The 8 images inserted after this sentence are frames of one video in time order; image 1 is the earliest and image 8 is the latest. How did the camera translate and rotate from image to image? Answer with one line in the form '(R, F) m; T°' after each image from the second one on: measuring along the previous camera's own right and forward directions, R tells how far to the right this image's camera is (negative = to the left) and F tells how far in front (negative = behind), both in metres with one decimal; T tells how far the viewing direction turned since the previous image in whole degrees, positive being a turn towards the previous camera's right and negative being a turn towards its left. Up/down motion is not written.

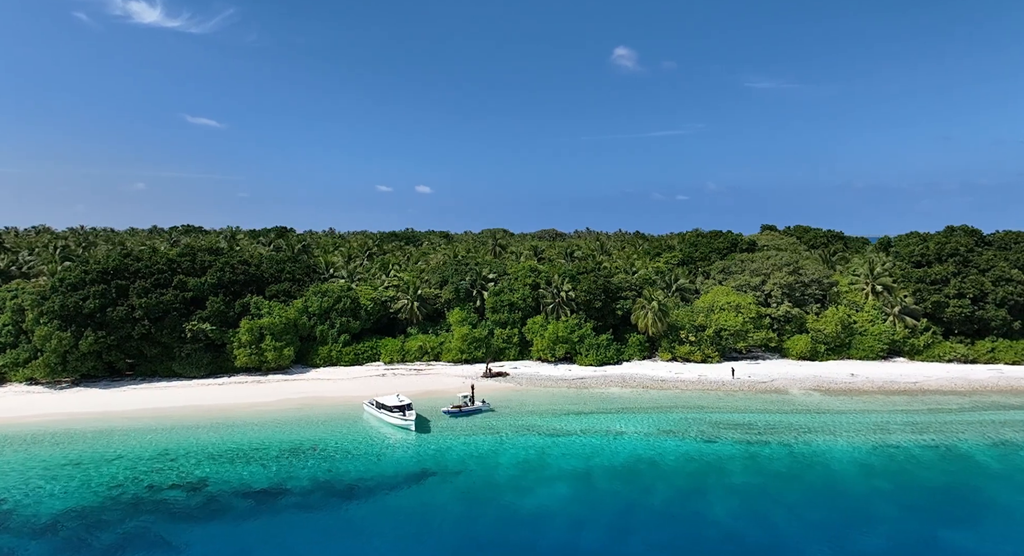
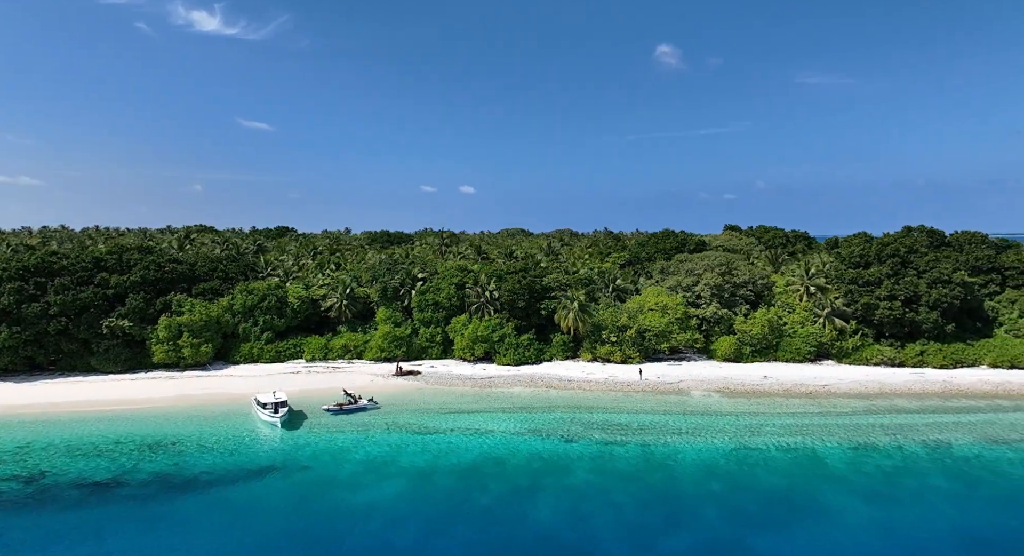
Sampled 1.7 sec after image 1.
(+9.1, -0.1) m; -2°
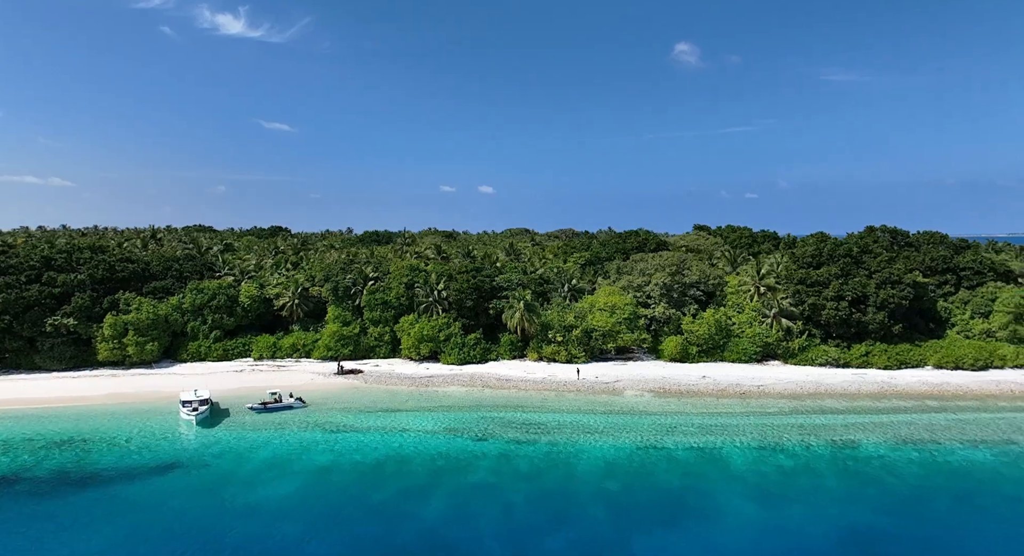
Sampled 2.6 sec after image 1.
(+5.5, -0.1) m; -1°
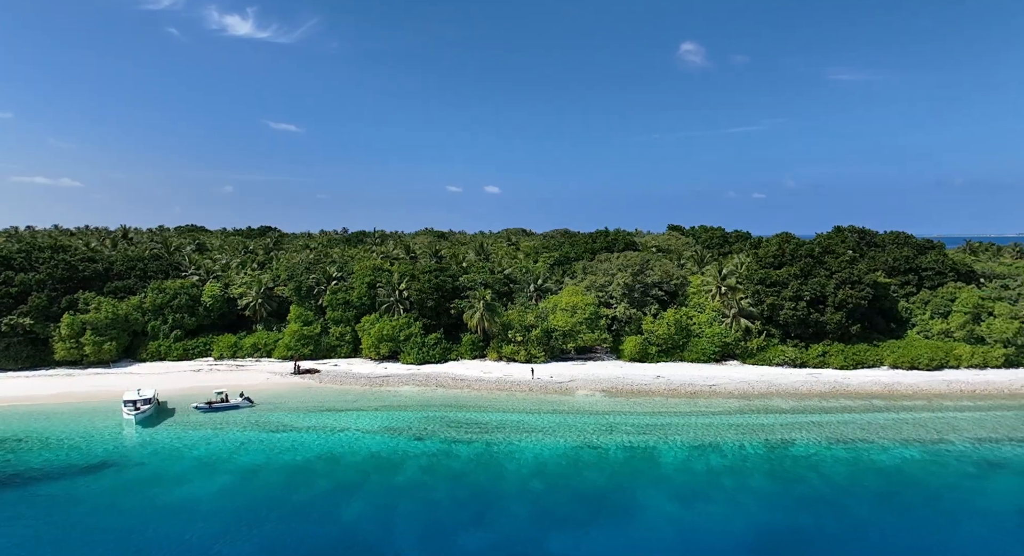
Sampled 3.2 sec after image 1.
(+3.6, -0.1) m; 0°
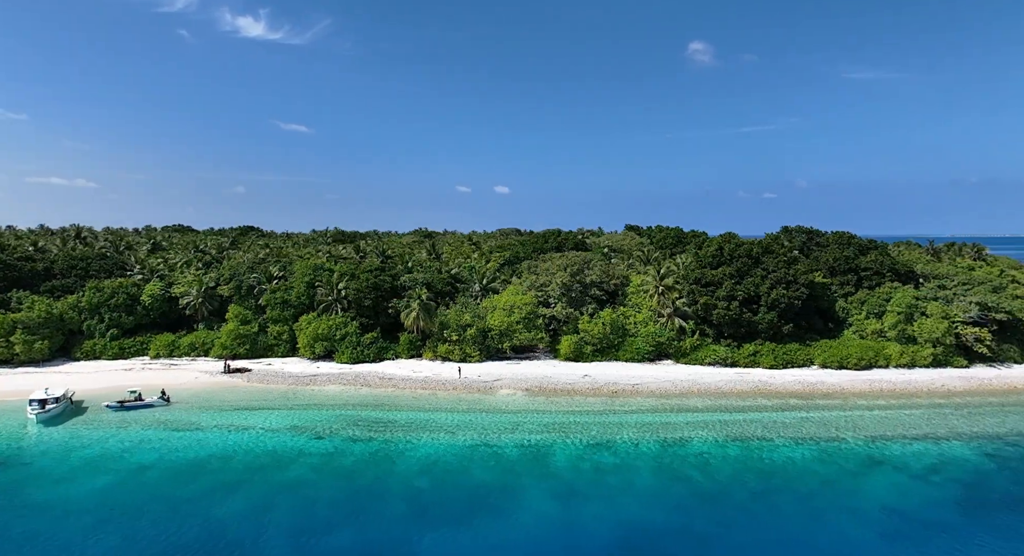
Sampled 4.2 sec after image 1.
(+5.8, -0.2) m; 0°
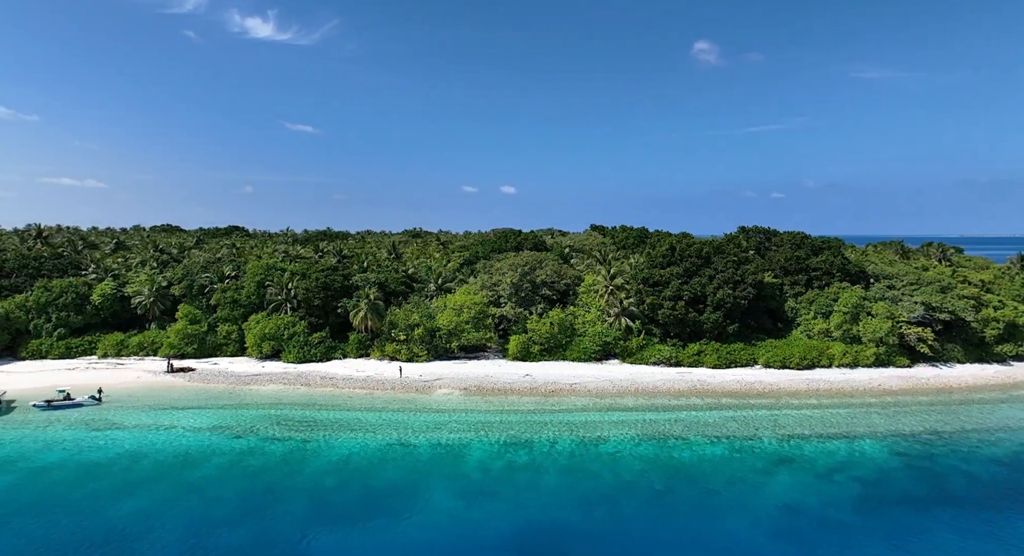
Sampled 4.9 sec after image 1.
(+4.7, -0.2) m; 0°
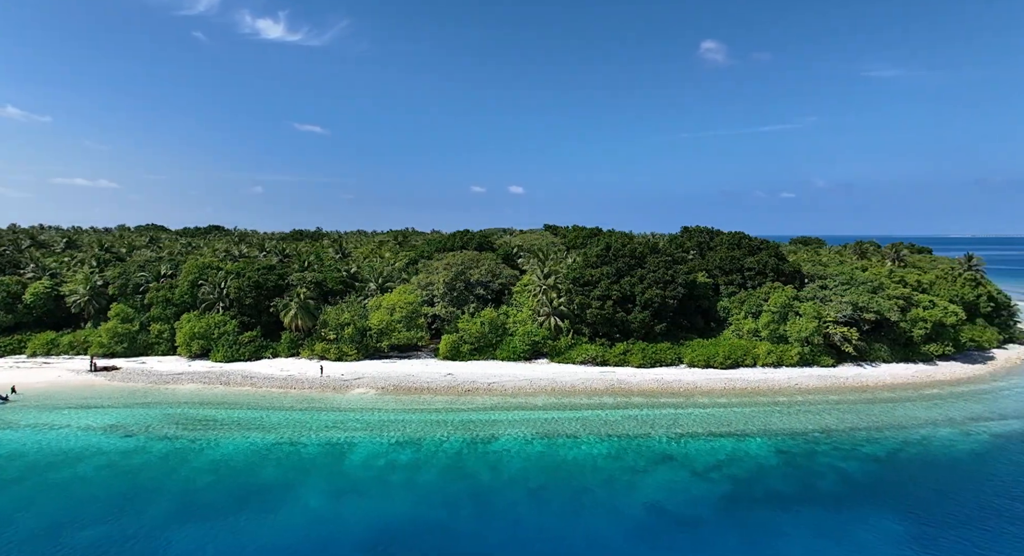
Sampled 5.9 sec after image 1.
(+6.2, -0.2) m; 0°
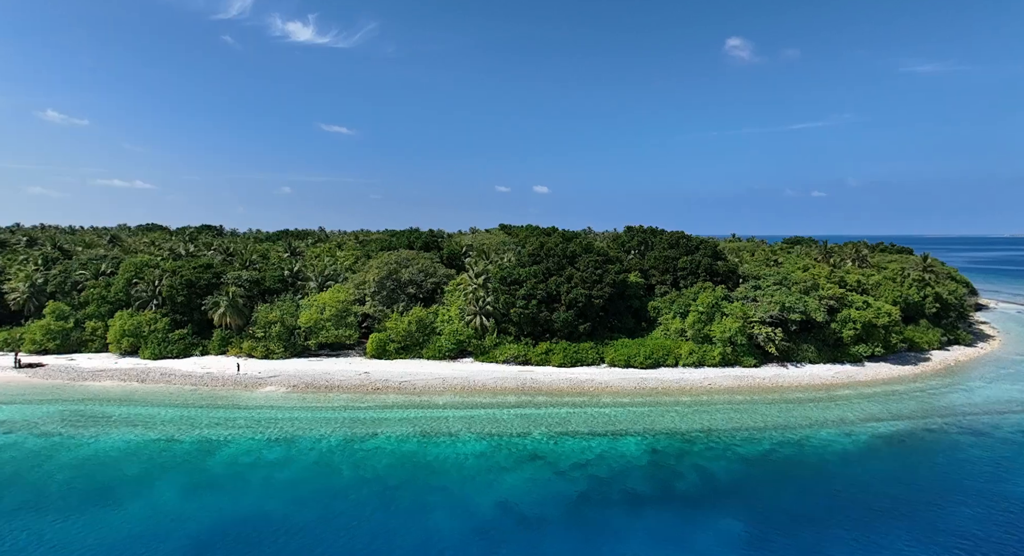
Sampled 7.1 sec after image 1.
(+7.6, -0.2) m; -1°
